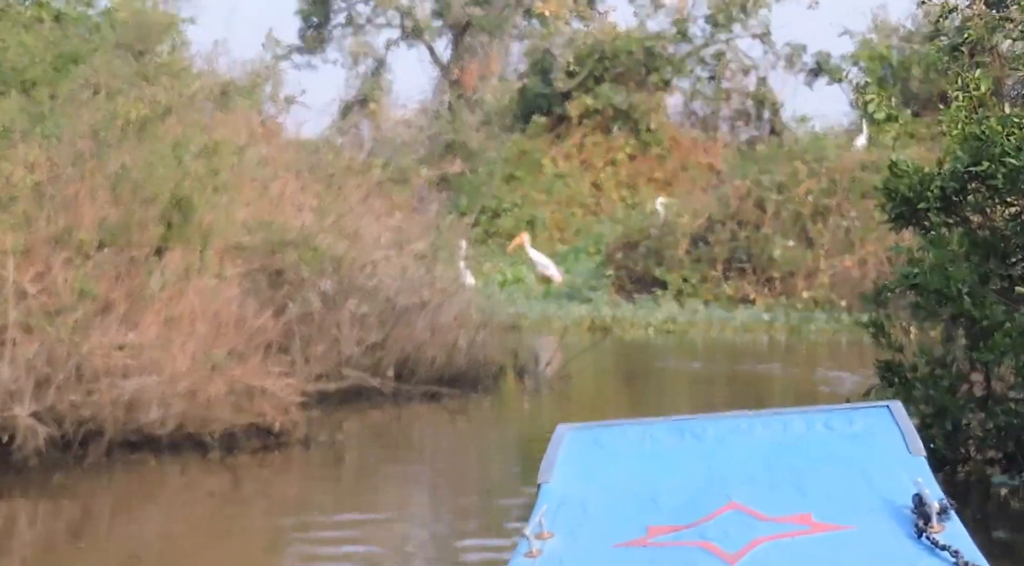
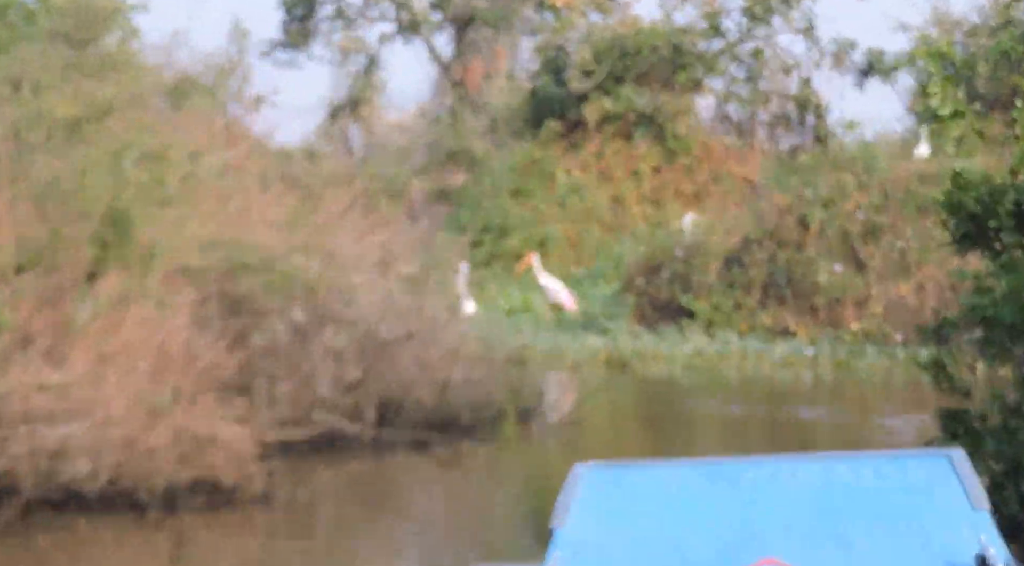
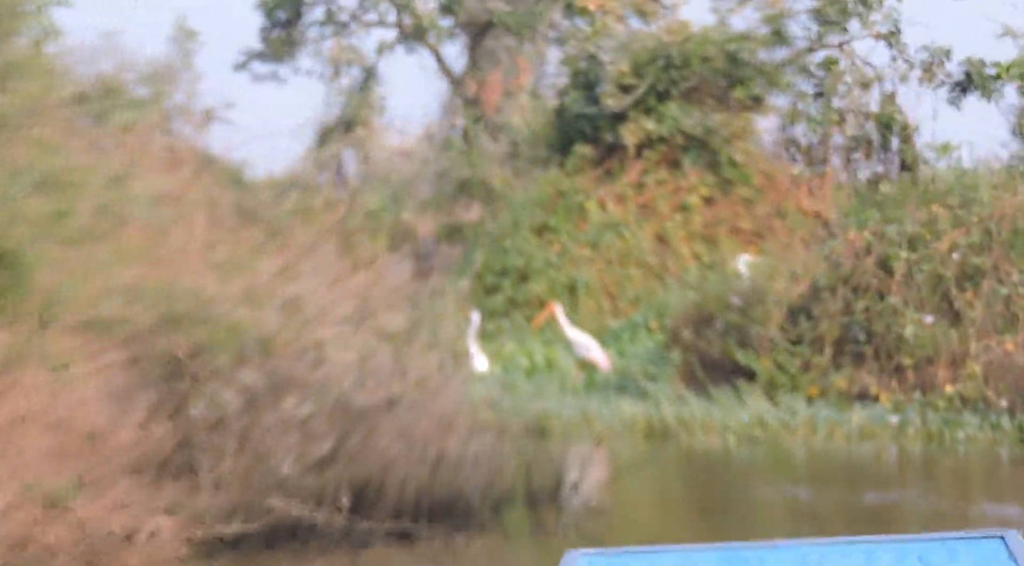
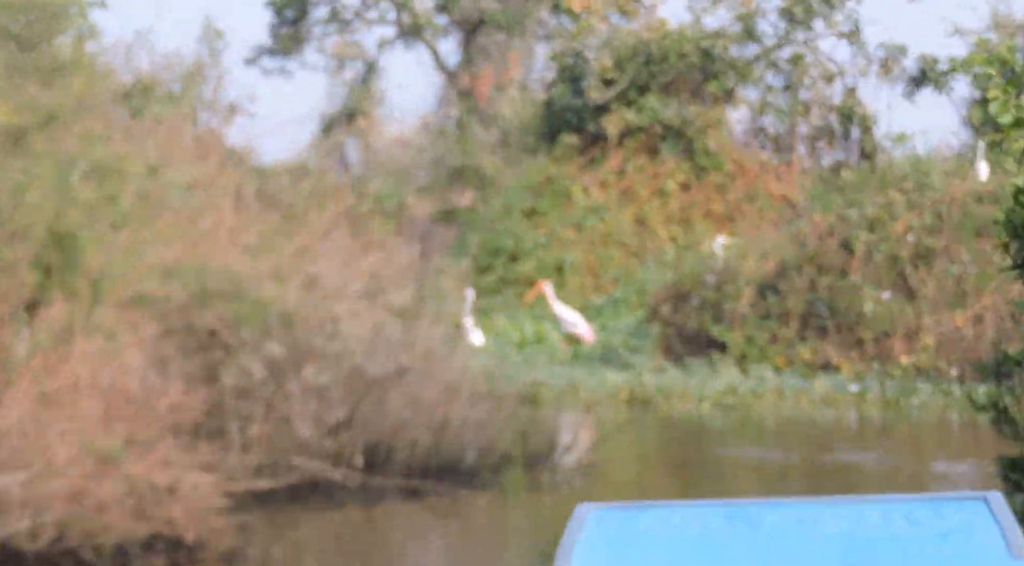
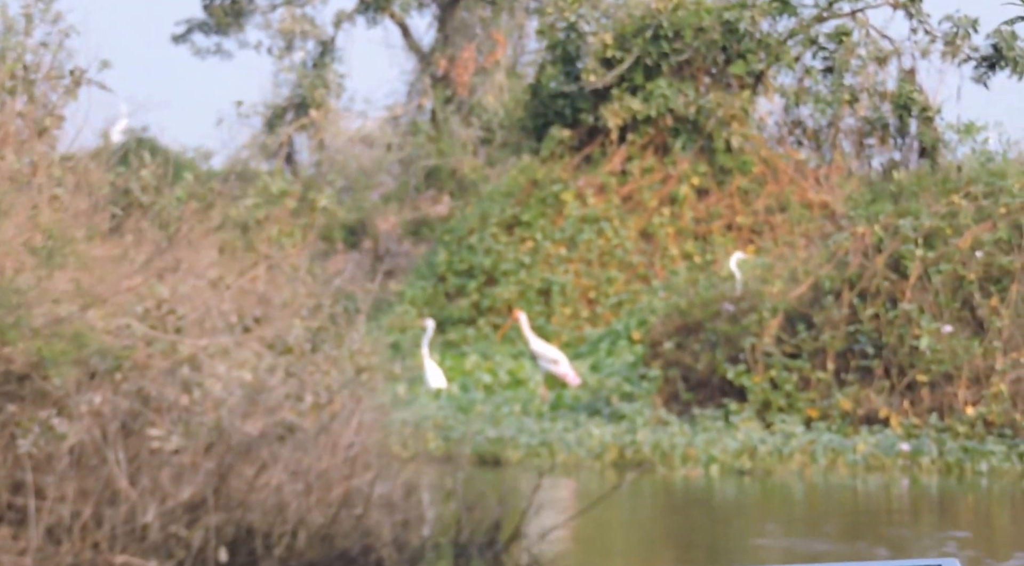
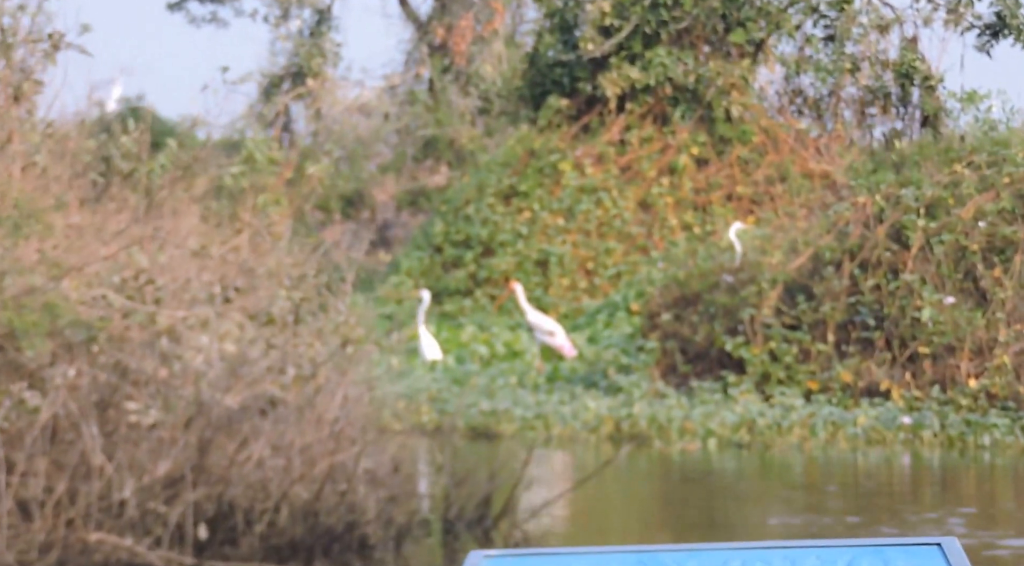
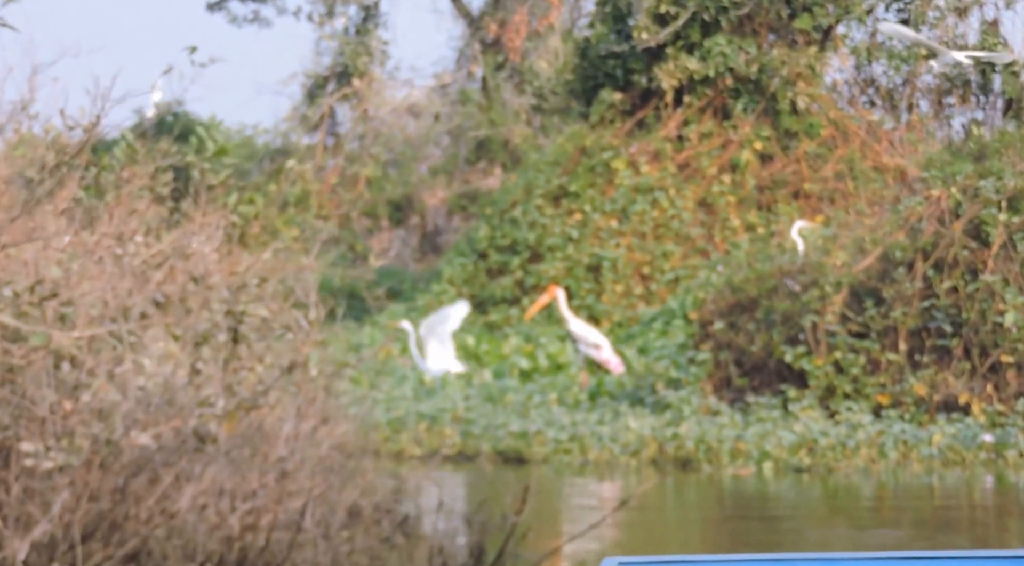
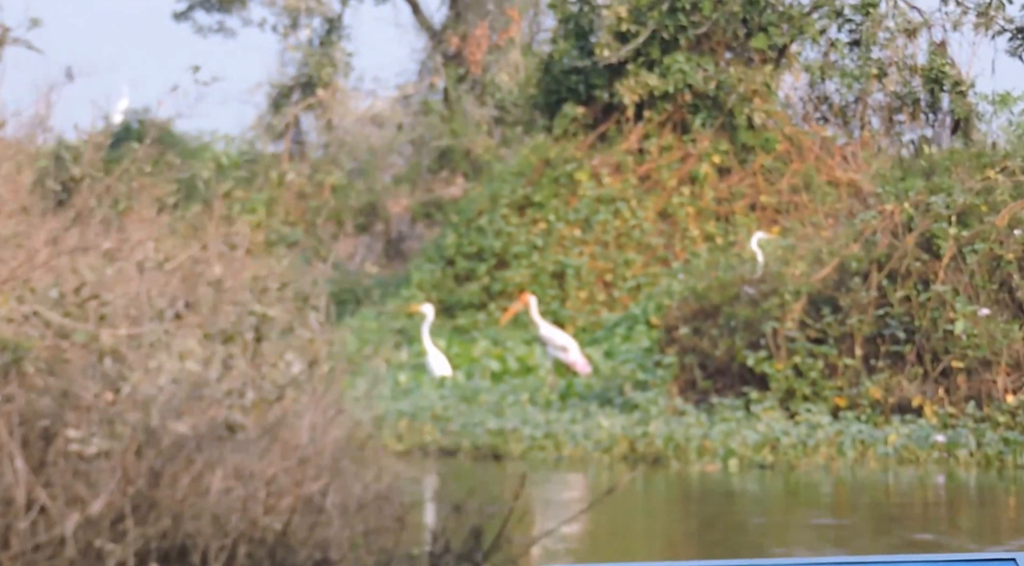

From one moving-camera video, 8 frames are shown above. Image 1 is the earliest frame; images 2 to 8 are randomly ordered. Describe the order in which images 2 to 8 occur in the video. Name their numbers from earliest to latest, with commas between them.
2, 4, 3, 5, 6, 8, 7
